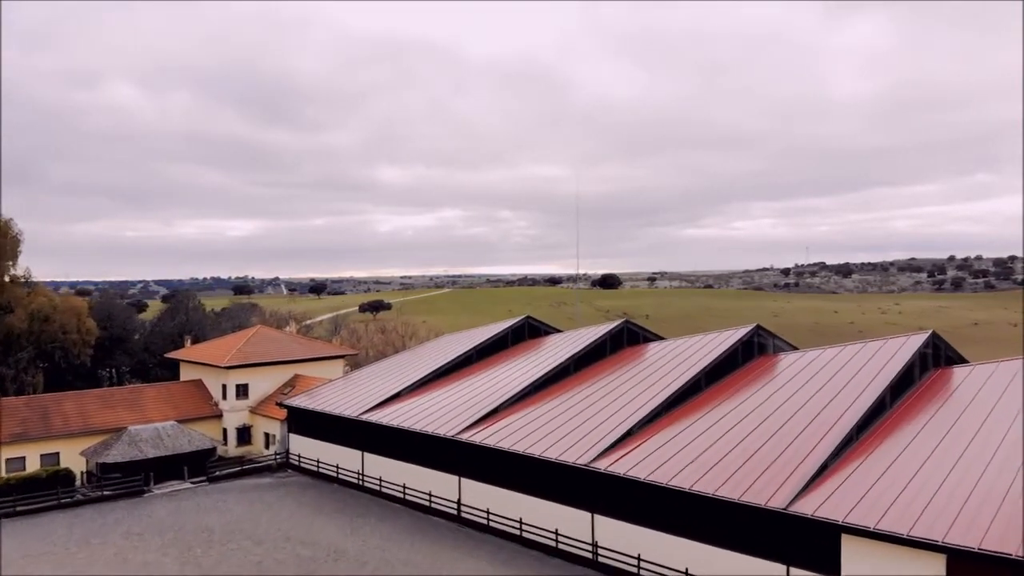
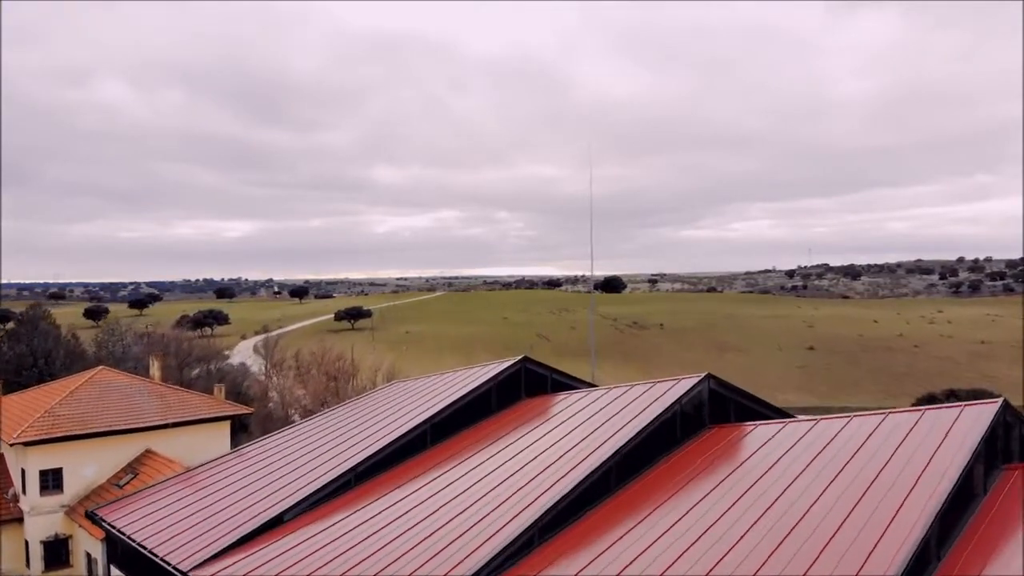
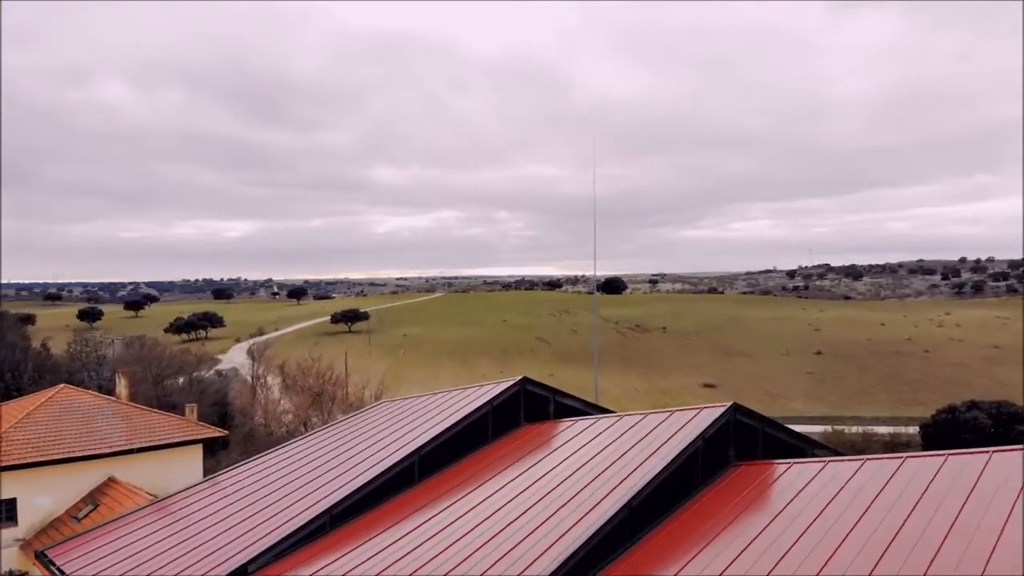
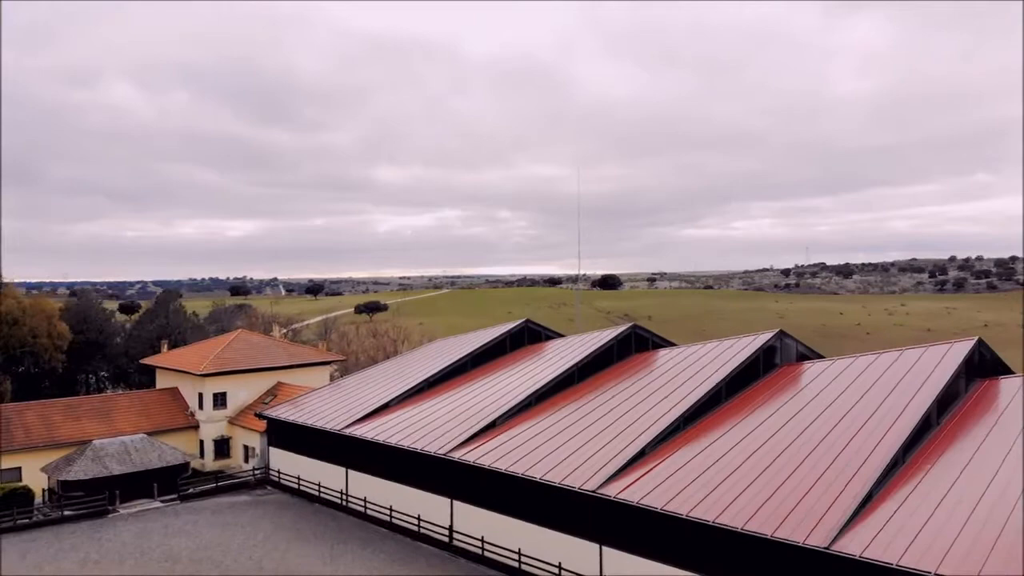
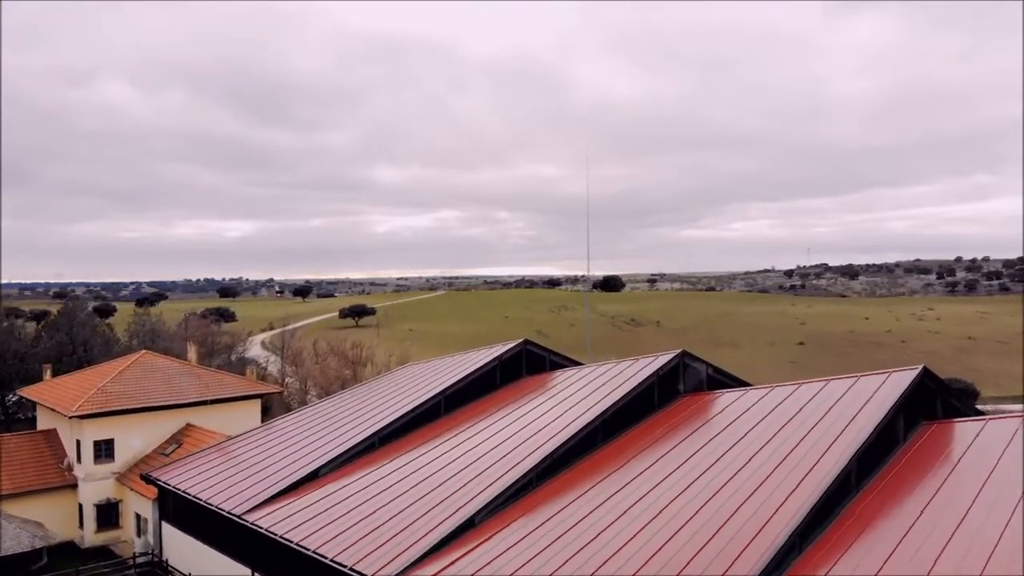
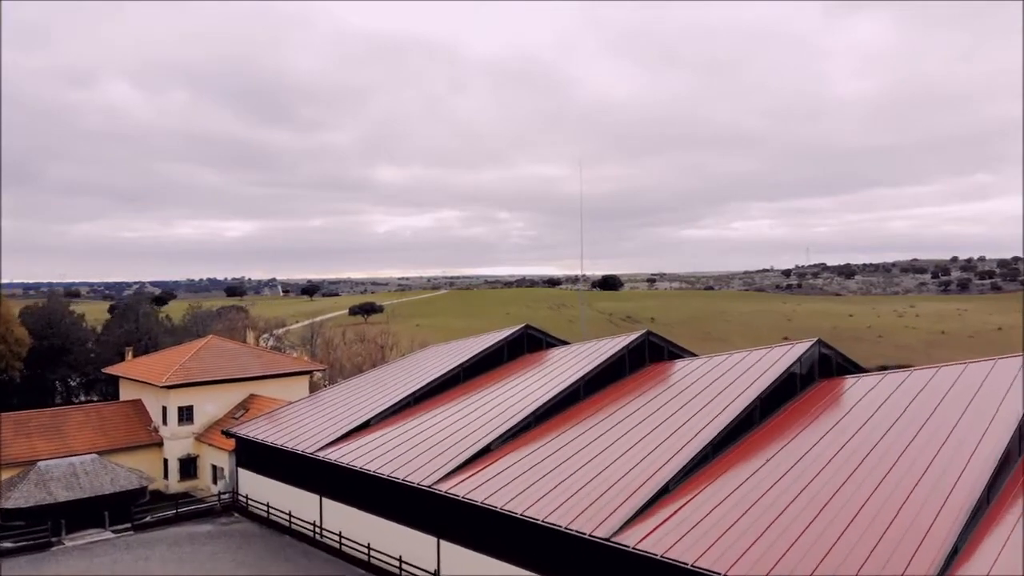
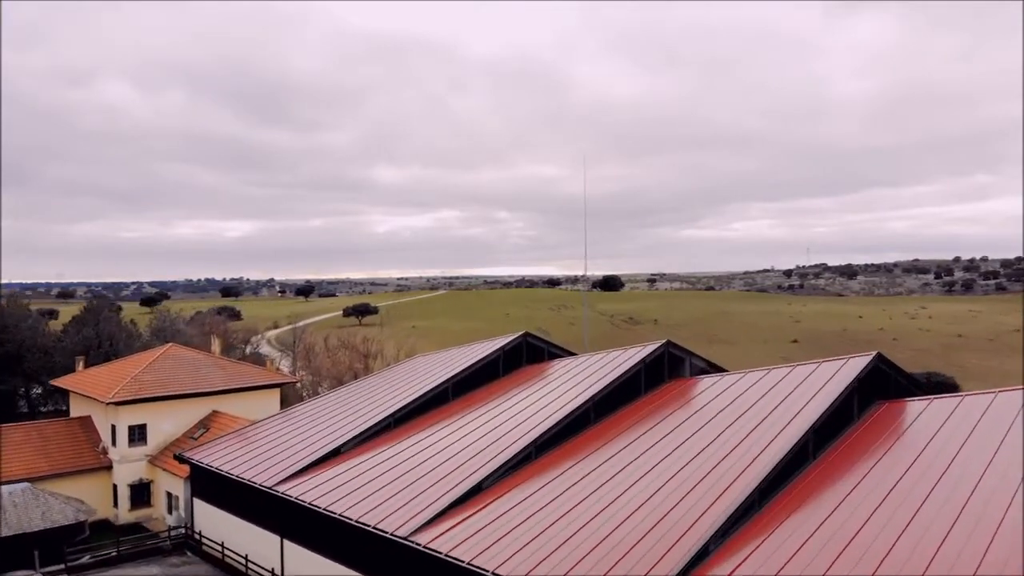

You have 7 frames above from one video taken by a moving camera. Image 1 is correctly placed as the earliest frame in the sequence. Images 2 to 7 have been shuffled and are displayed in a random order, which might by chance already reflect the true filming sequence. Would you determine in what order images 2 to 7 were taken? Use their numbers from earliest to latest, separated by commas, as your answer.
4, 6, 7, 5, 2, 3
